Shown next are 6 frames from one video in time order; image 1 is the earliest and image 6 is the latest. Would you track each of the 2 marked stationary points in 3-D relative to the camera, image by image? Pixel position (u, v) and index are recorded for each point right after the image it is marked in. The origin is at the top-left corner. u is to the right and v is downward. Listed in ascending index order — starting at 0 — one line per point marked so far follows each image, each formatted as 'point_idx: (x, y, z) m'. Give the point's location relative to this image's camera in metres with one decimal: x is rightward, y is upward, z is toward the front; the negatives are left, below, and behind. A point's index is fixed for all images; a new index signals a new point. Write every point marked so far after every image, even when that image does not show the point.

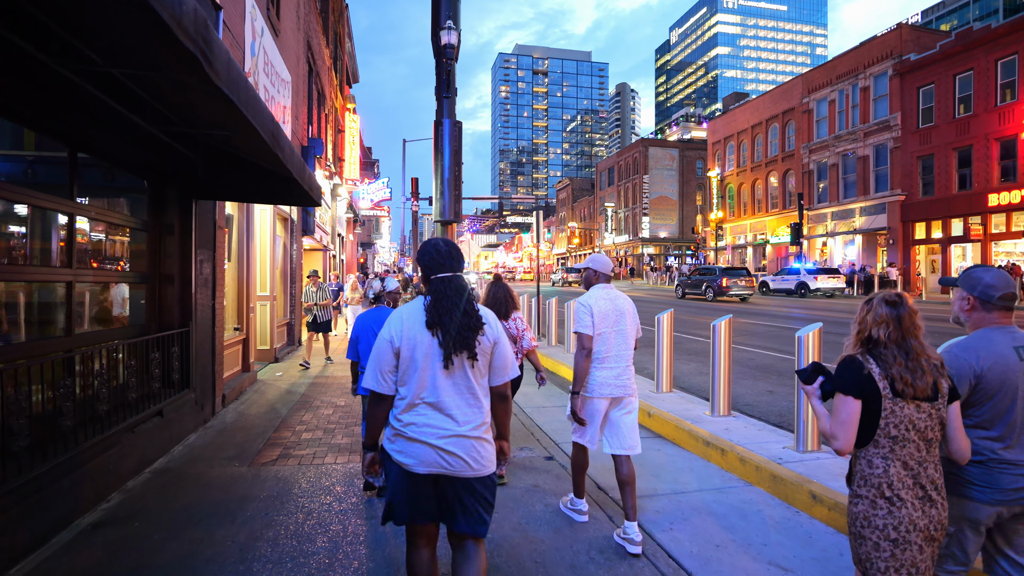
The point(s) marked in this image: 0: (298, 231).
0: (-5.1, +1.4, +13.1) m
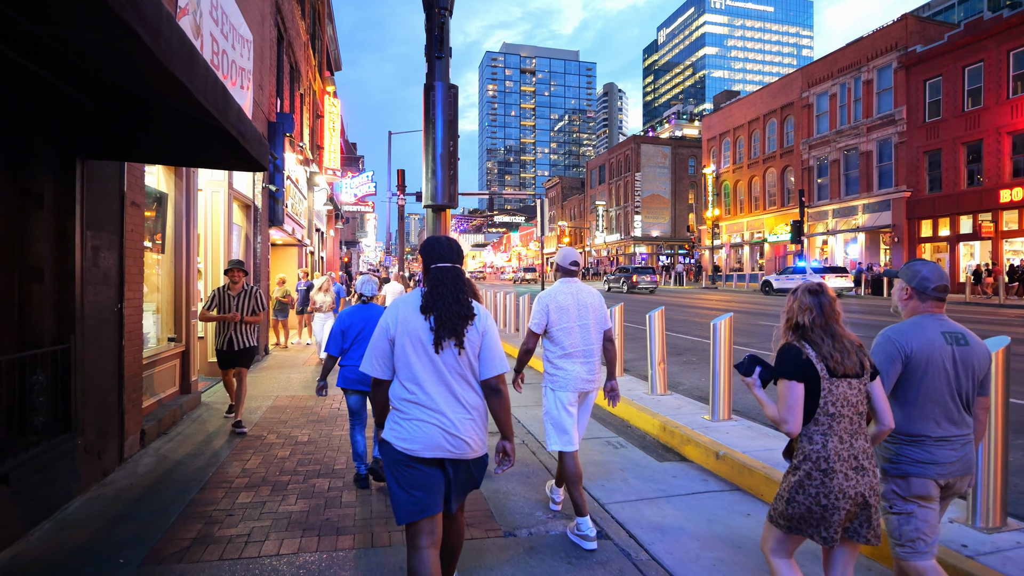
0: (-5.1, +1.4, +11.2) m
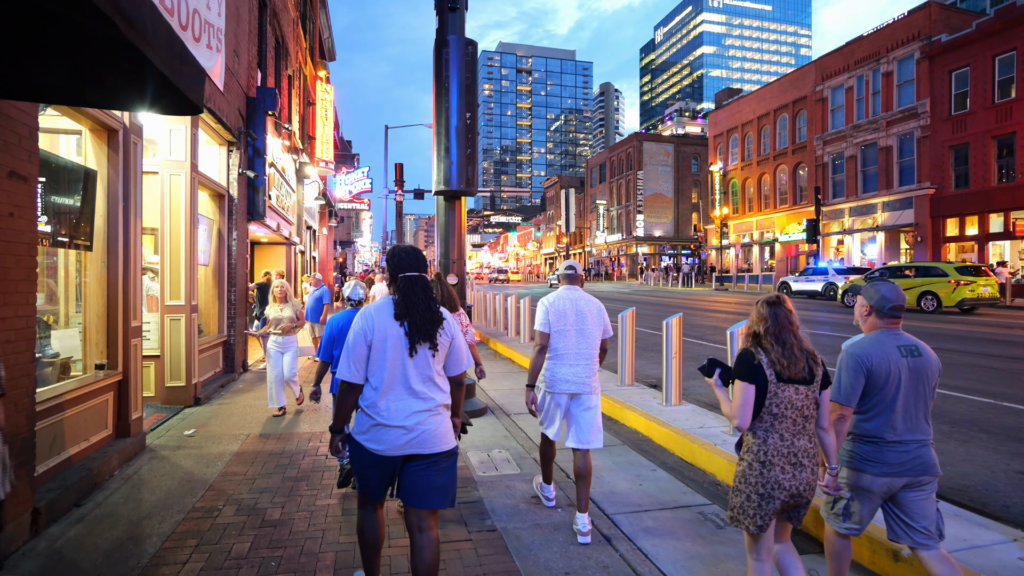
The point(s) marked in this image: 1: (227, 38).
0: (-4.7, +1.3, +9.4) m
1: (-4.5, +3.9, +8.5) m
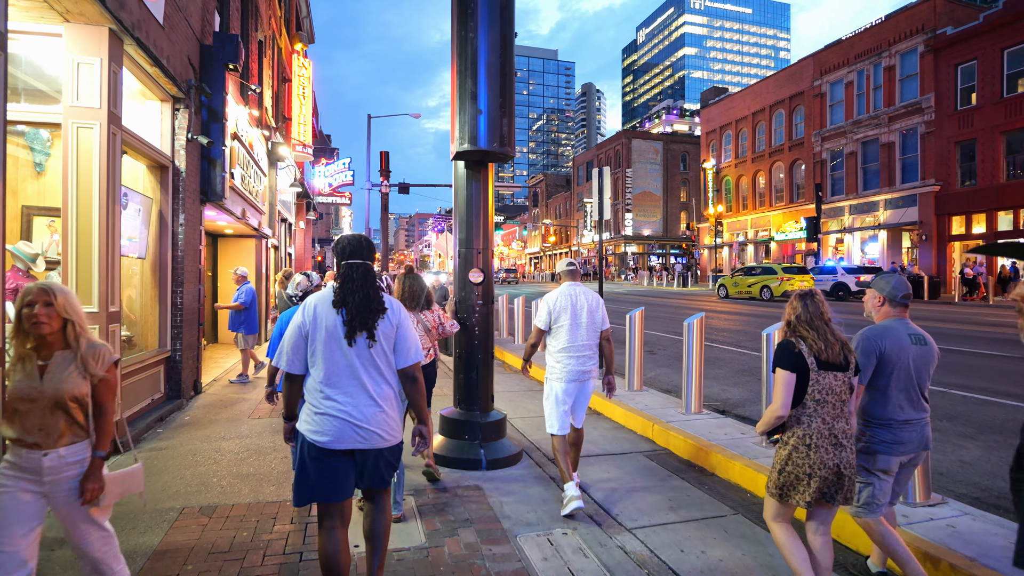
0: (-4.3, +1.3, +7.3) m
1: (-4.1, +3.9, +6.5) m
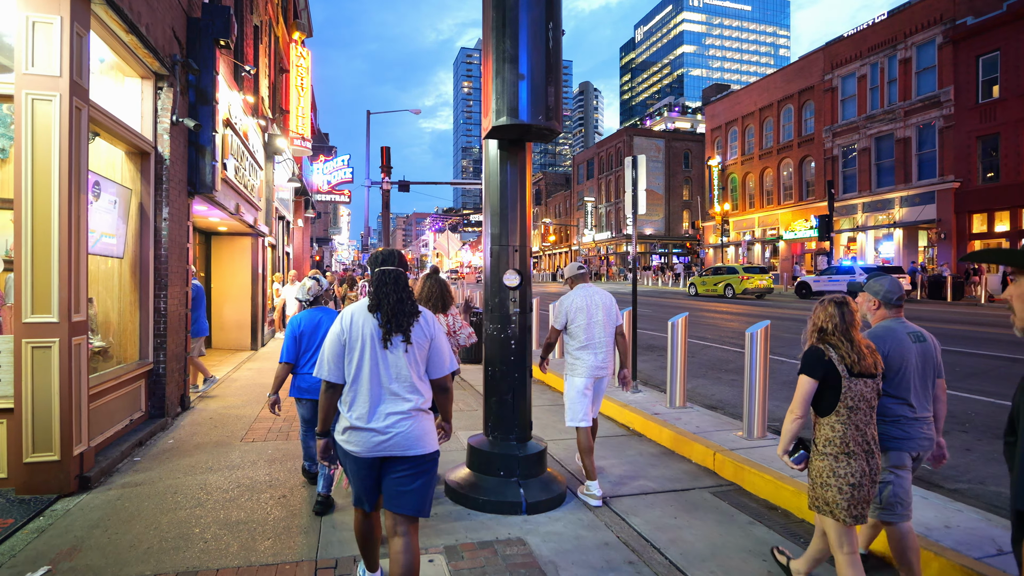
0: (-4.0, +1.3, +6.5) m
1: (-3.8, +3.9, +5.6) m
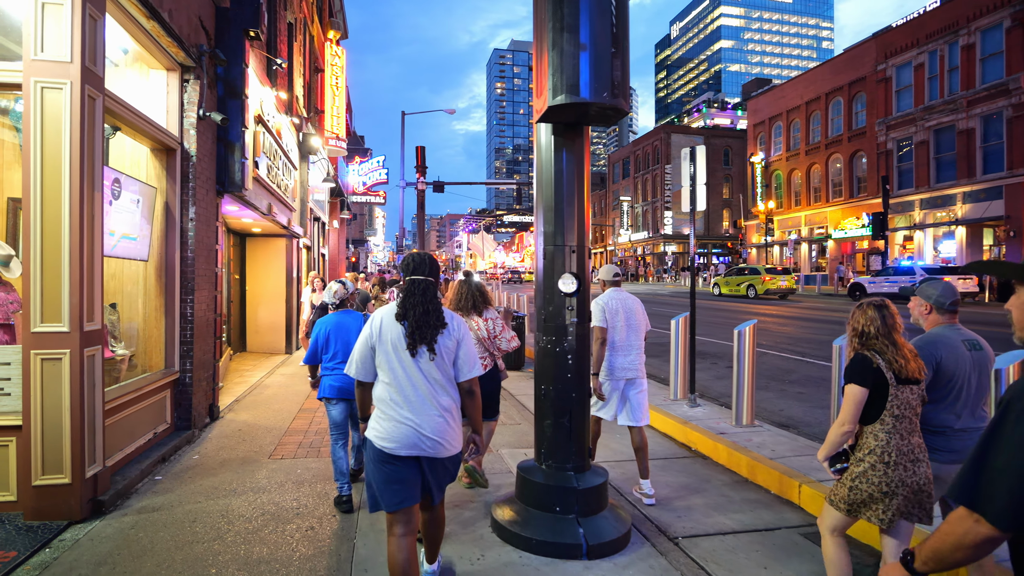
0: (-3.5, +1.2, +6.1) m
1: (-3.3, +3.8, +5.3) m
